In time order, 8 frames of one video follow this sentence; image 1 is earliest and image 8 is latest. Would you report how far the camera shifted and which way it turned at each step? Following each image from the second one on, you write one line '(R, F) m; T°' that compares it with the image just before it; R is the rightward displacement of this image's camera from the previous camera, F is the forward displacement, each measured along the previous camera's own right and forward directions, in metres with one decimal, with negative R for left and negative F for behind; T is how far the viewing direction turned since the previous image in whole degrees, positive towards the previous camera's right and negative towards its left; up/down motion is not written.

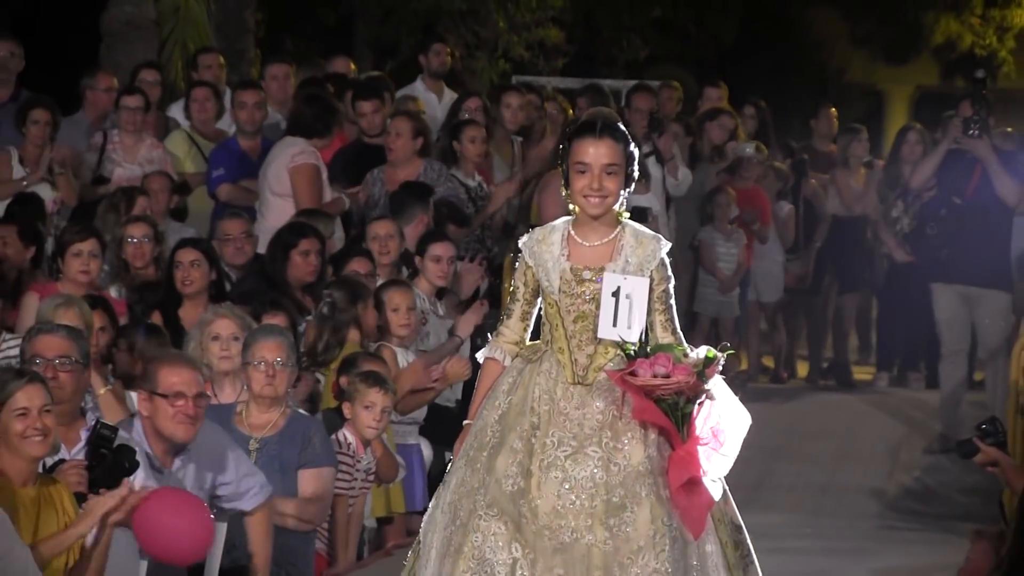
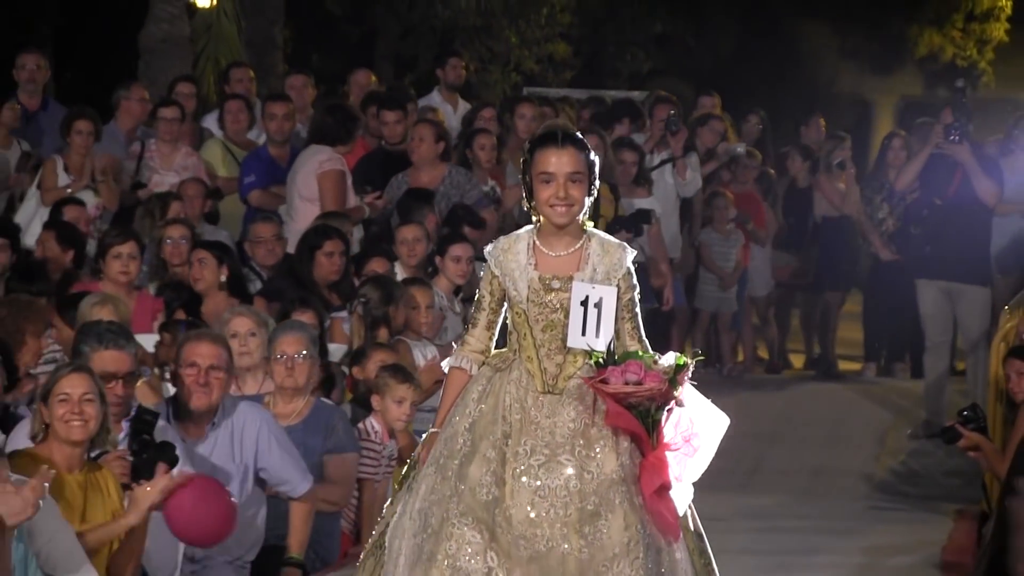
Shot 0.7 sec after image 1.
(+0.2, -0.6) m; -1°
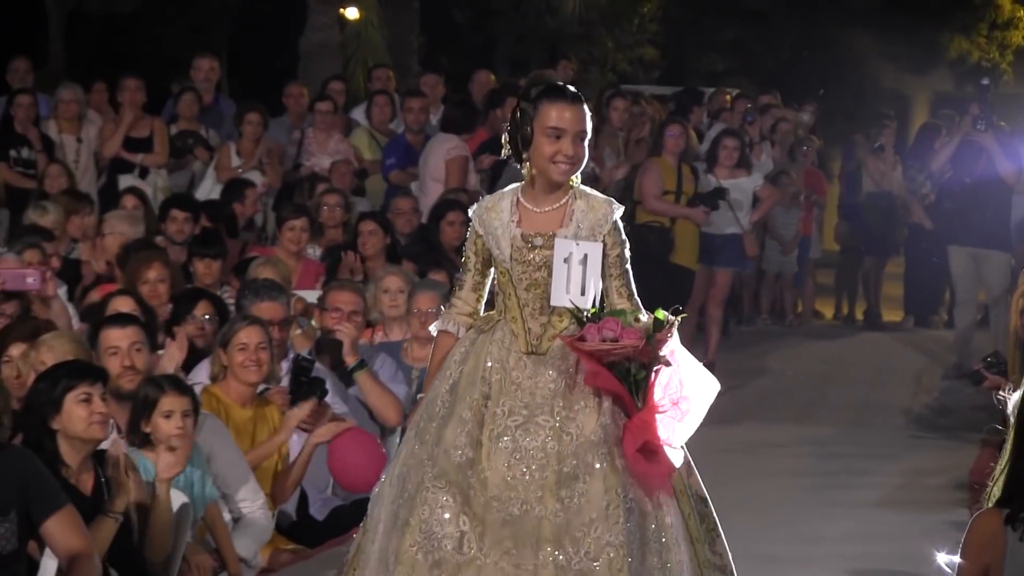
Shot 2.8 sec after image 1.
(+0.2, -1.8) m; -3°
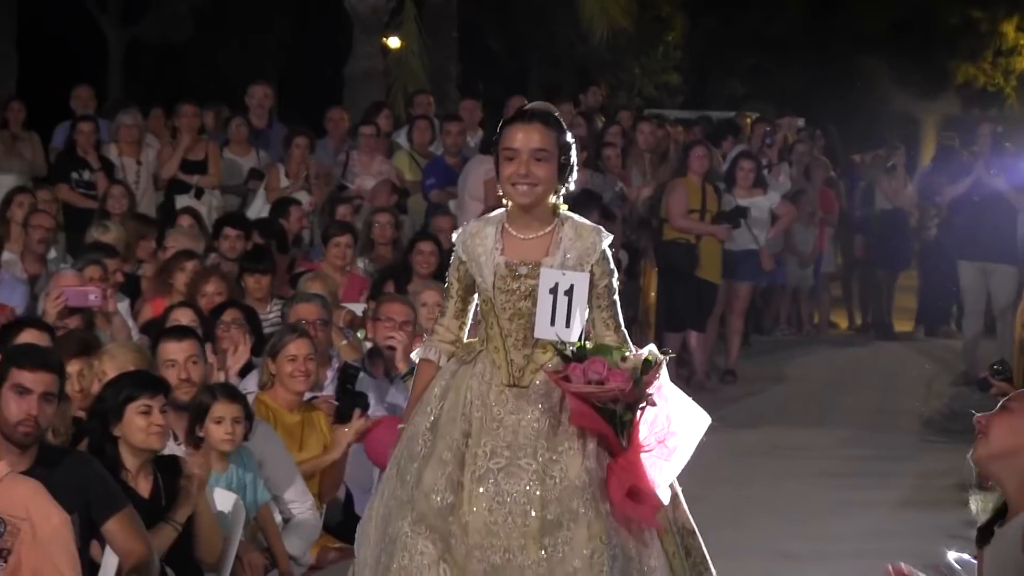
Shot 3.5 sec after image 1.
(+0.1, -0.7) m; -1°
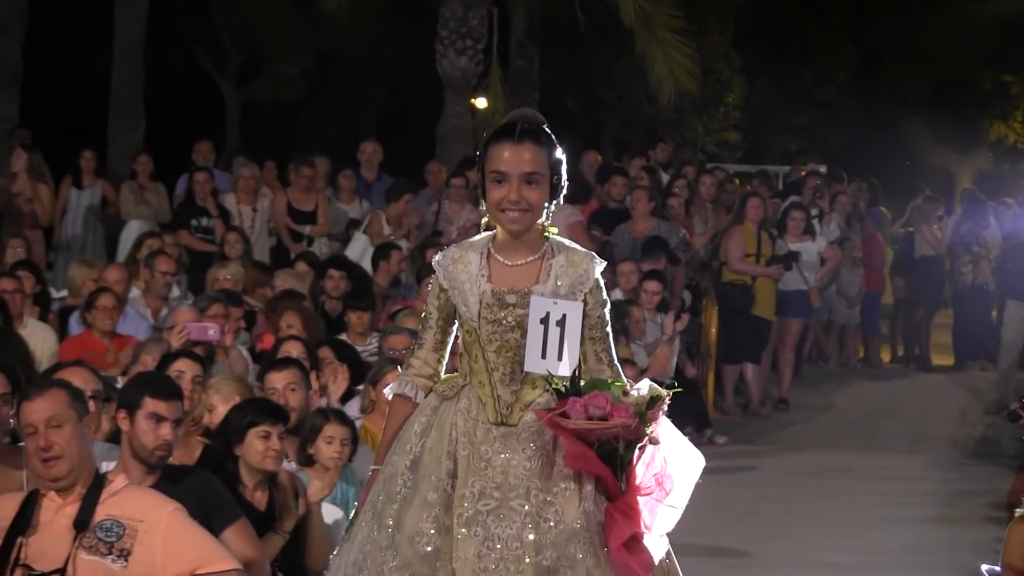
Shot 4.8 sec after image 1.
(+0.1, -1.3) m; -2°
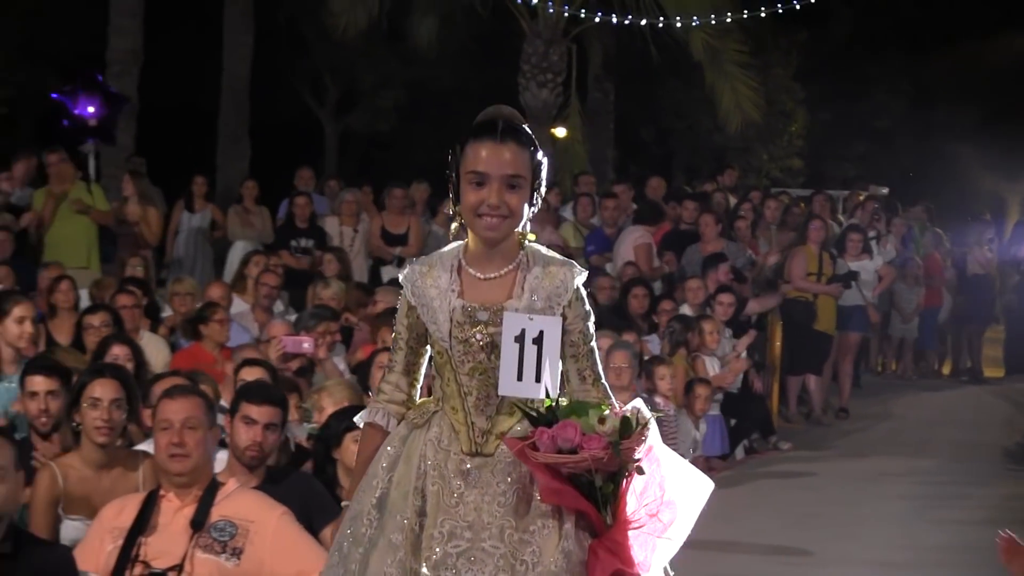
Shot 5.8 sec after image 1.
(-0.1, -0.9) m; -1°
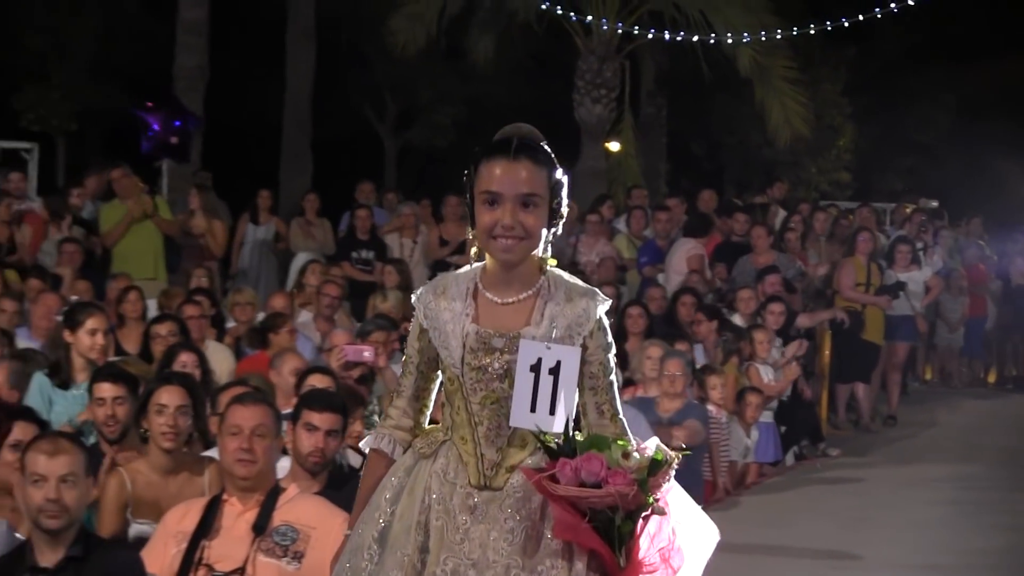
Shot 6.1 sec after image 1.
(-0.1, -0.4) m; -1°
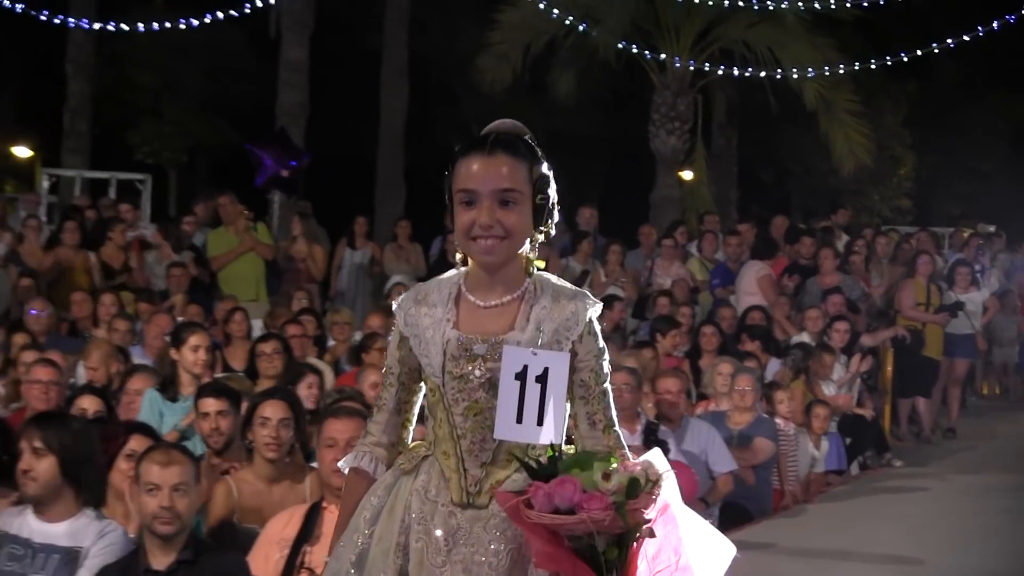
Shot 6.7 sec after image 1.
(0.0, -1.0) m; -2°
